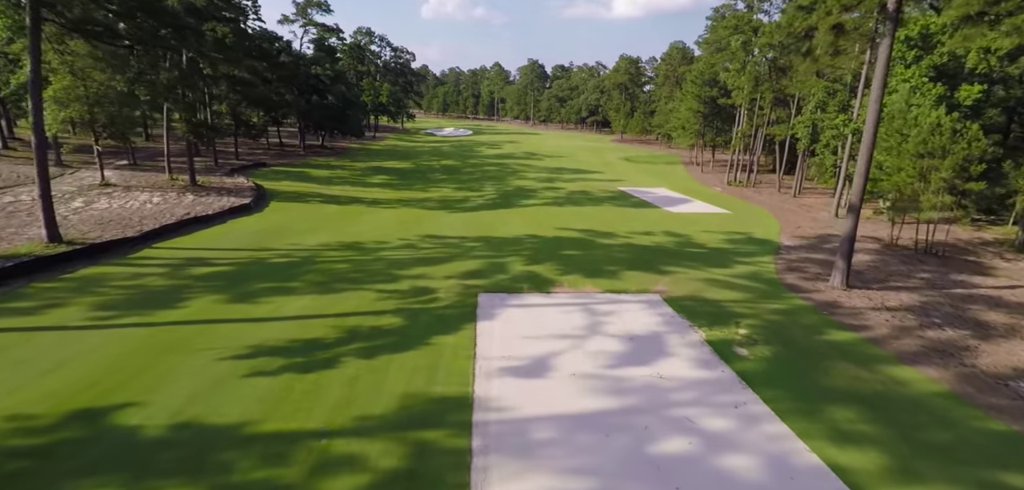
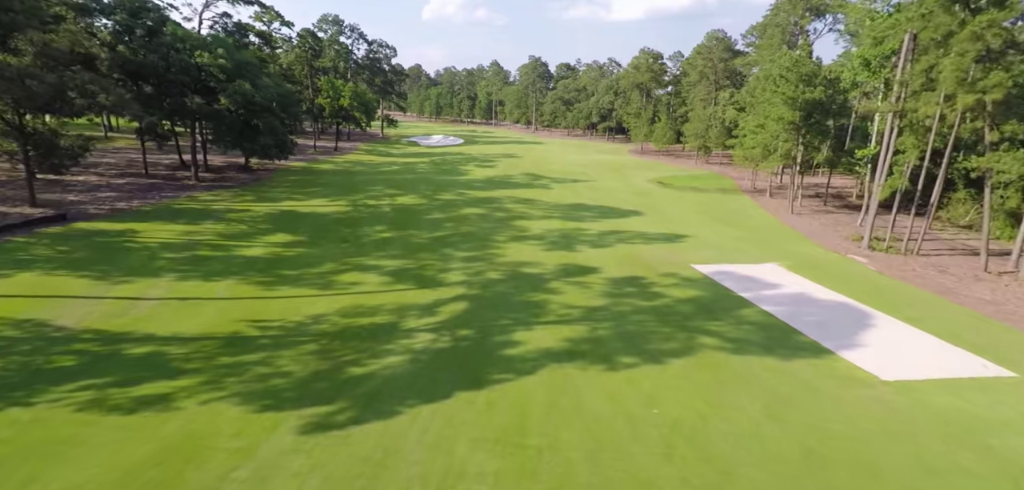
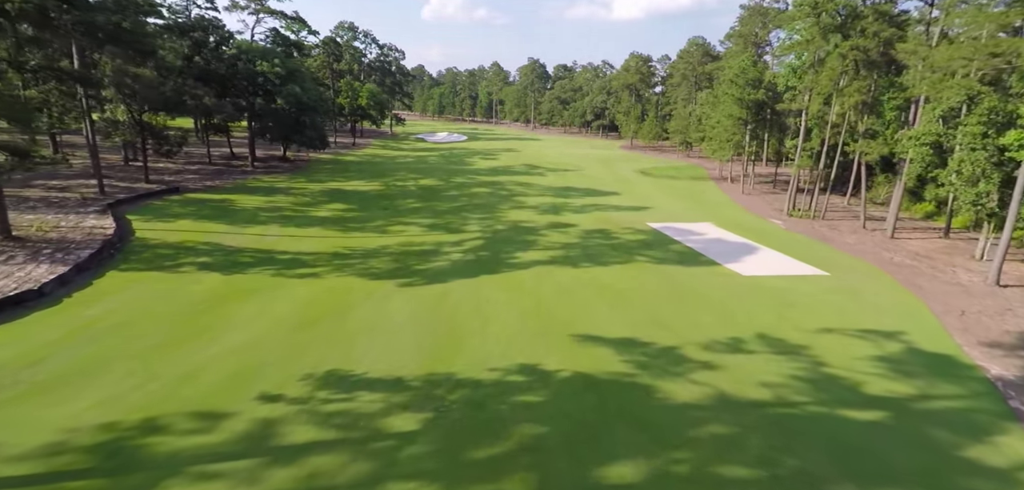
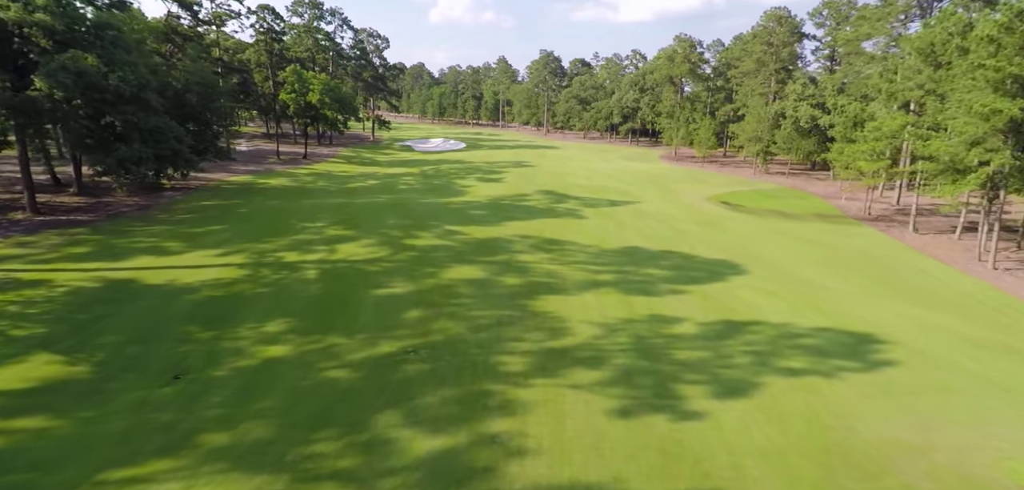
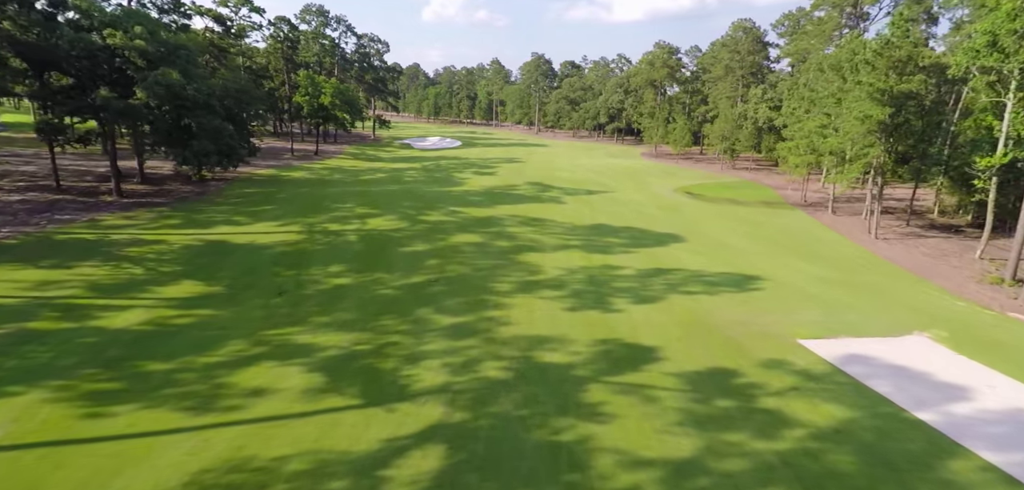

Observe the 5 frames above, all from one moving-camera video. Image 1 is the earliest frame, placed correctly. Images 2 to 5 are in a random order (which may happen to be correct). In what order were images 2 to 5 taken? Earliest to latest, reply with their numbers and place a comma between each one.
3, 2, 5, 4
